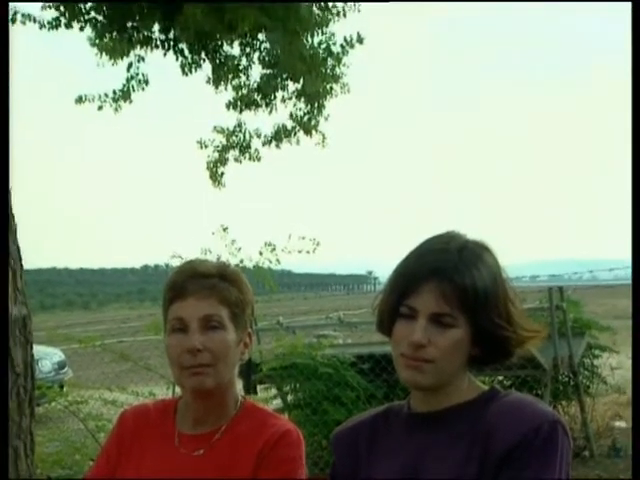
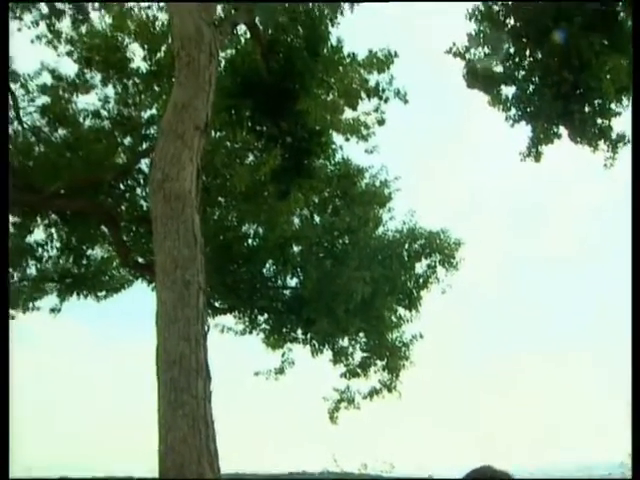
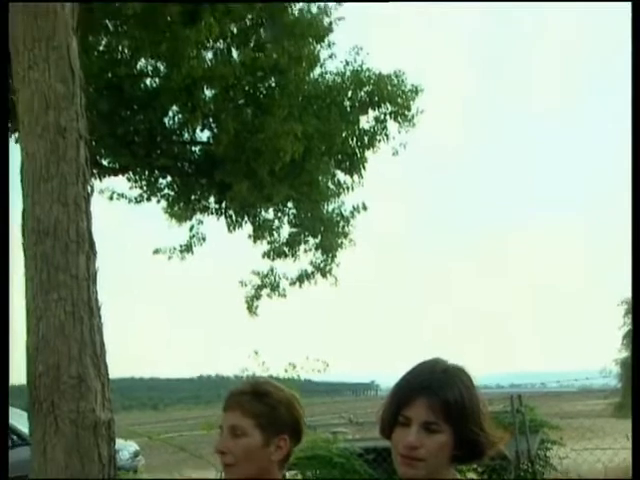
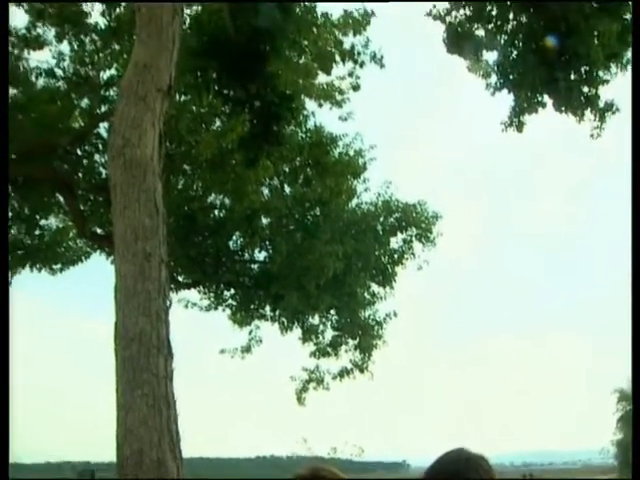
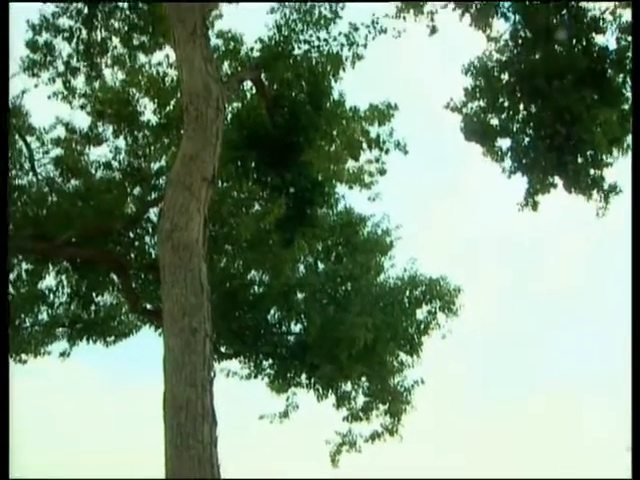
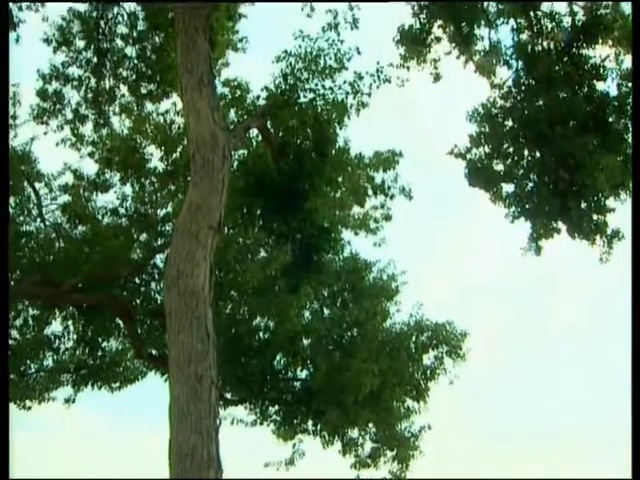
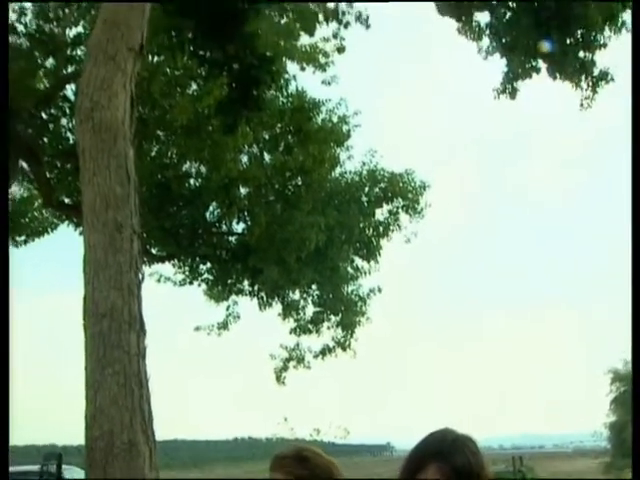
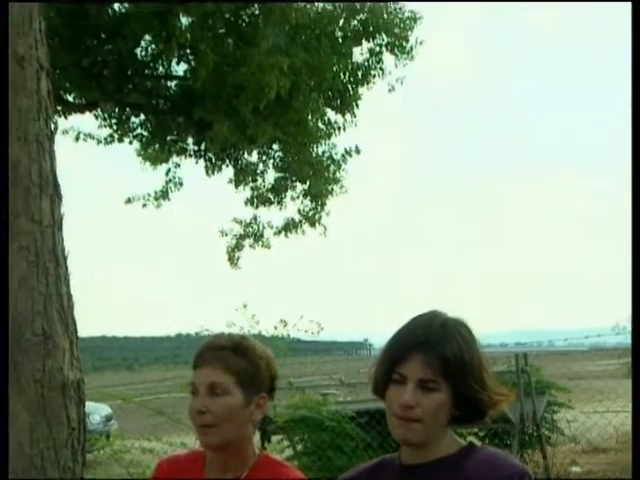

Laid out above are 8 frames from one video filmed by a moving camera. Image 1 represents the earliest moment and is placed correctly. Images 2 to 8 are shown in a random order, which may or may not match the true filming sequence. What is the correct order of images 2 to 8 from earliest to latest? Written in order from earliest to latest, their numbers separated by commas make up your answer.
8, 3, 7, 4, 2, 5, 6
